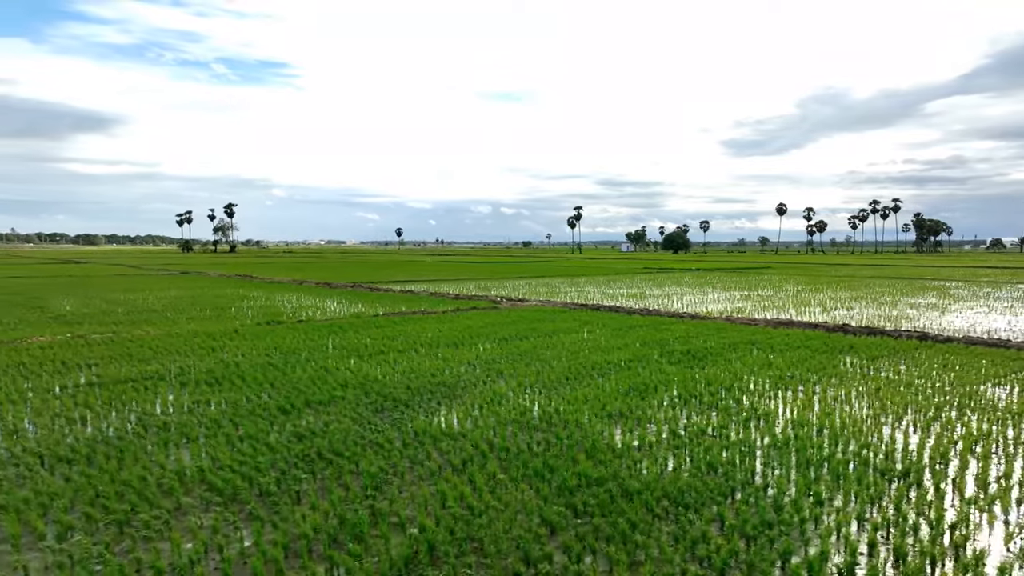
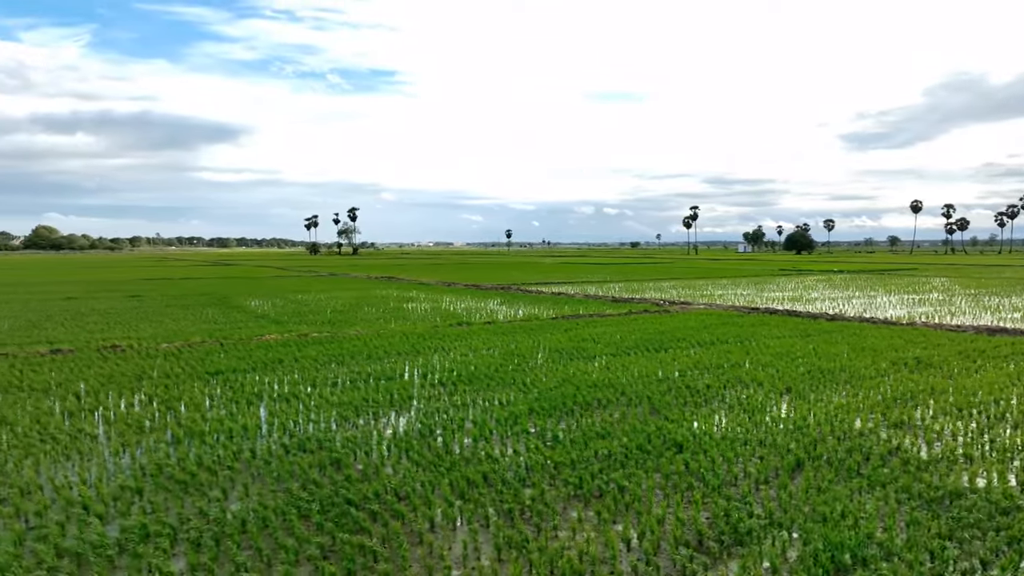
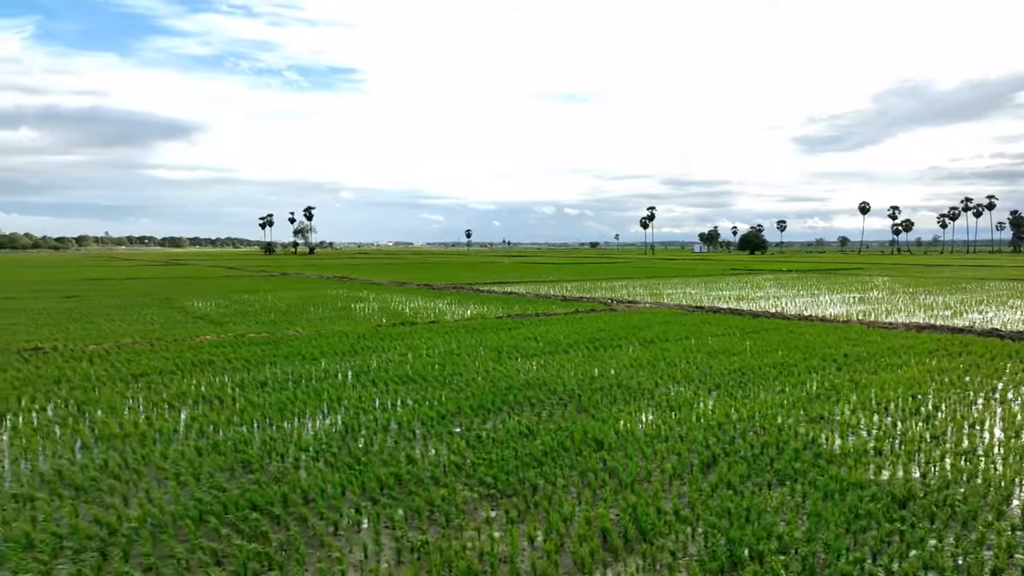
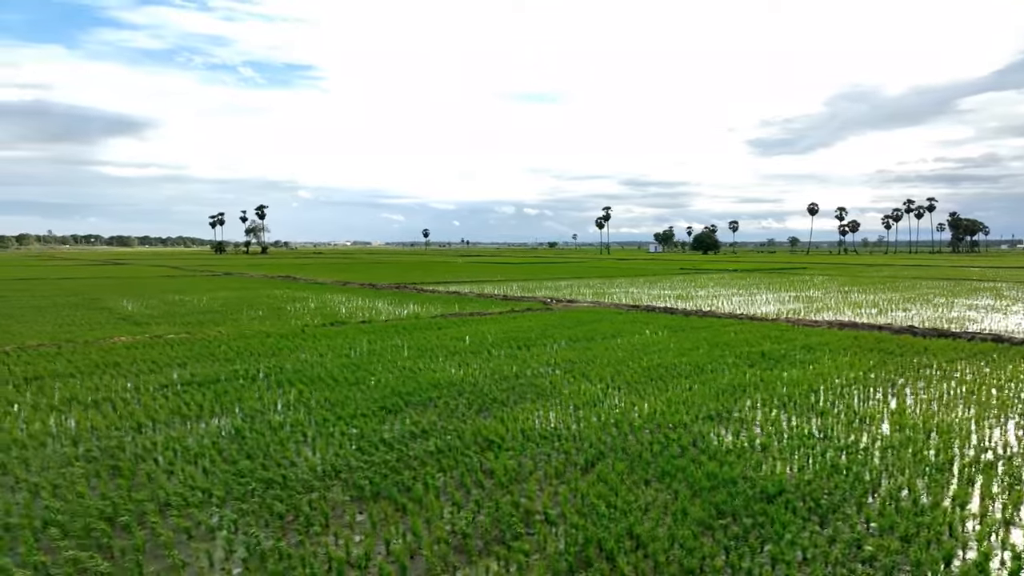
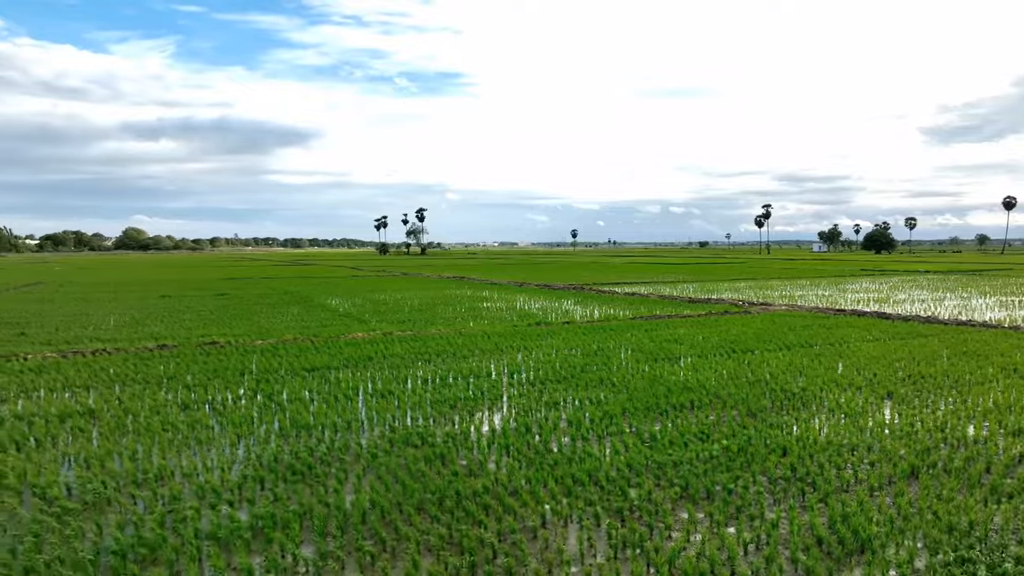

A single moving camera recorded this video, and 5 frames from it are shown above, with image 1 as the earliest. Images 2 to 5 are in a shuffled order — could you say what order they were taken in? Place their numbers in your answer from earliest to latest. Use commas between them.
4, 3, 2, 5
